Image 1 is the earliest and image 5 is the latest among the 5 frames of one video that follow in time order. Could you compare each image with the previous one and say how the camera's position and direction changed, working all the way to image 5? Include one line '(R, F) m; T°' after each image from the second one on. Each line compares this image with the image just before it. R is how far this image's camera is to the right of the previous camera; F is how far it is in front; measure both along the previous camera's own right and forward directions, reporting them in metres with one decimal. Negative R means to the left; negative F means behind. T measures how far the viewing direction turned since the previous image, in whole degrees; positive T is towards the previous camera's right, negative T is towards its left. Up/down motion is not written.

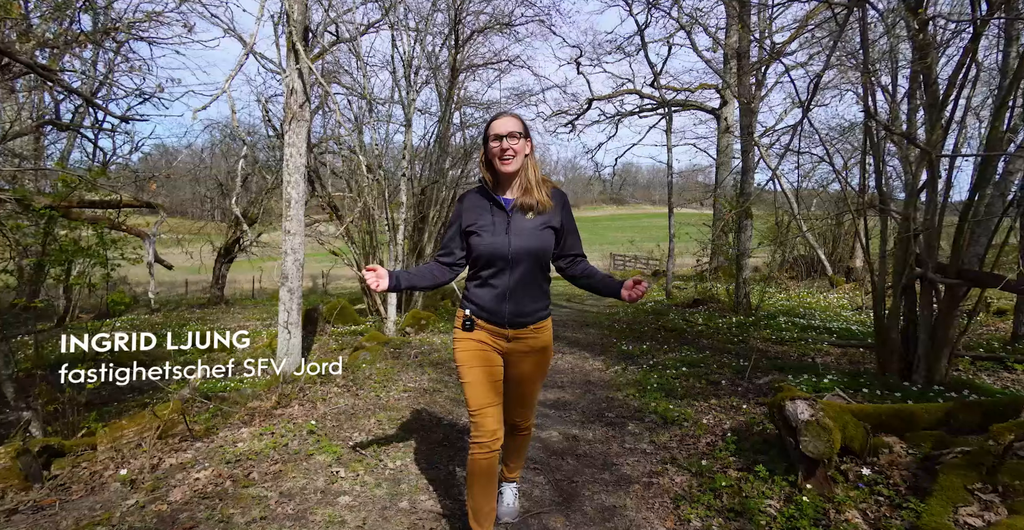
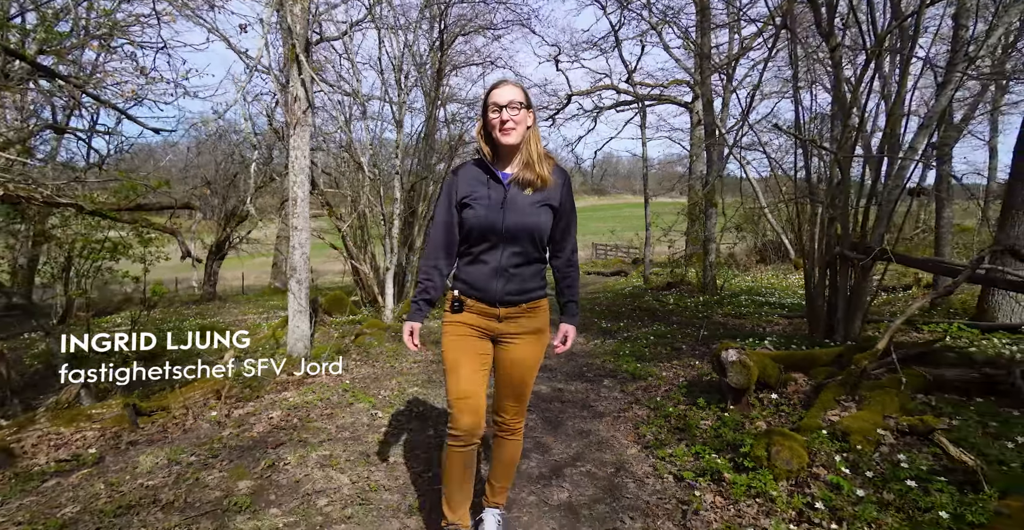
(-0.1, -1.1) m; +2°
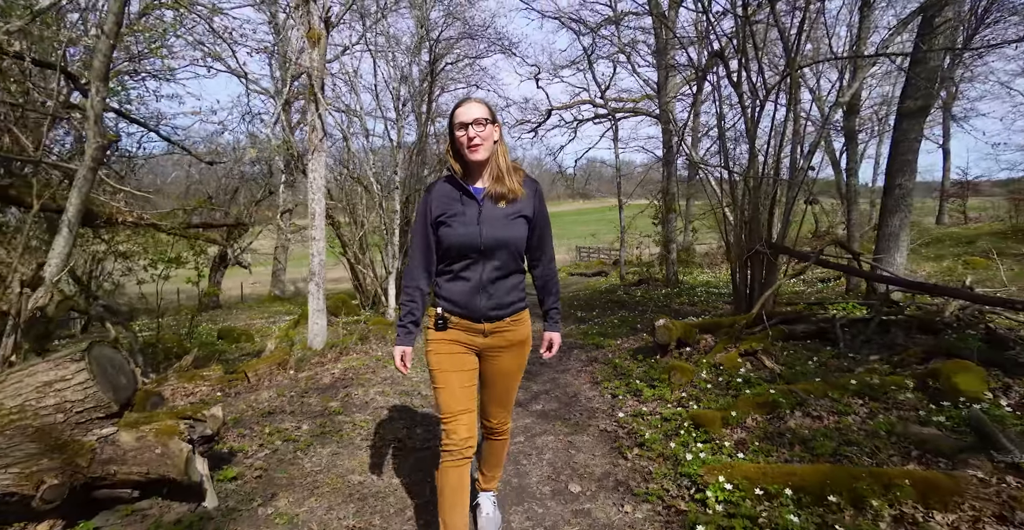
(0.0, -1.9) m; +1°
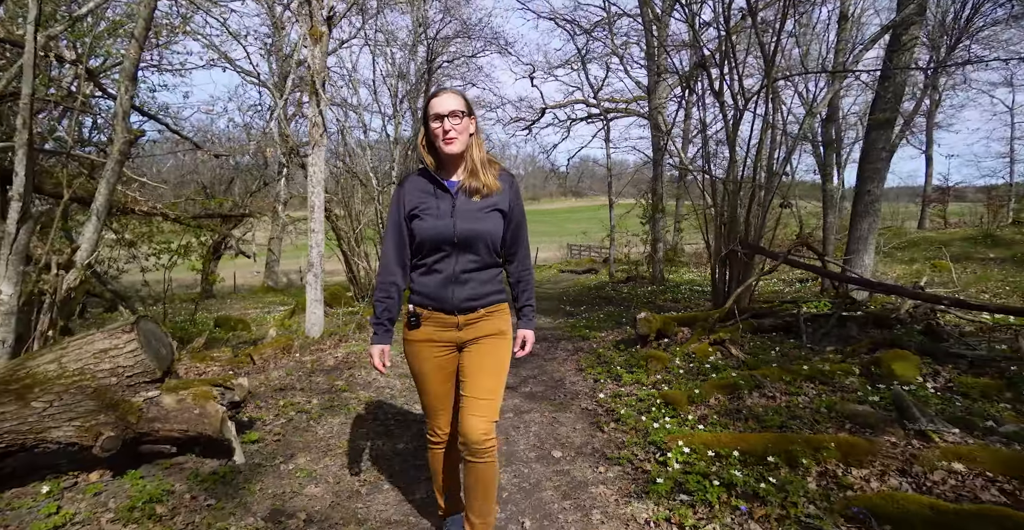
(0.0, -0.5) m; +1°
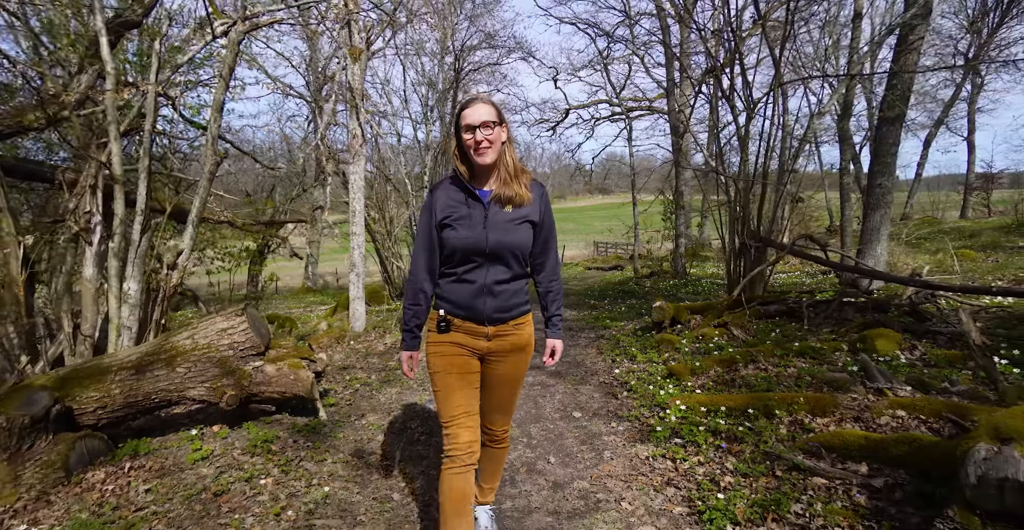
(0.0, -0.8) m; -3°
